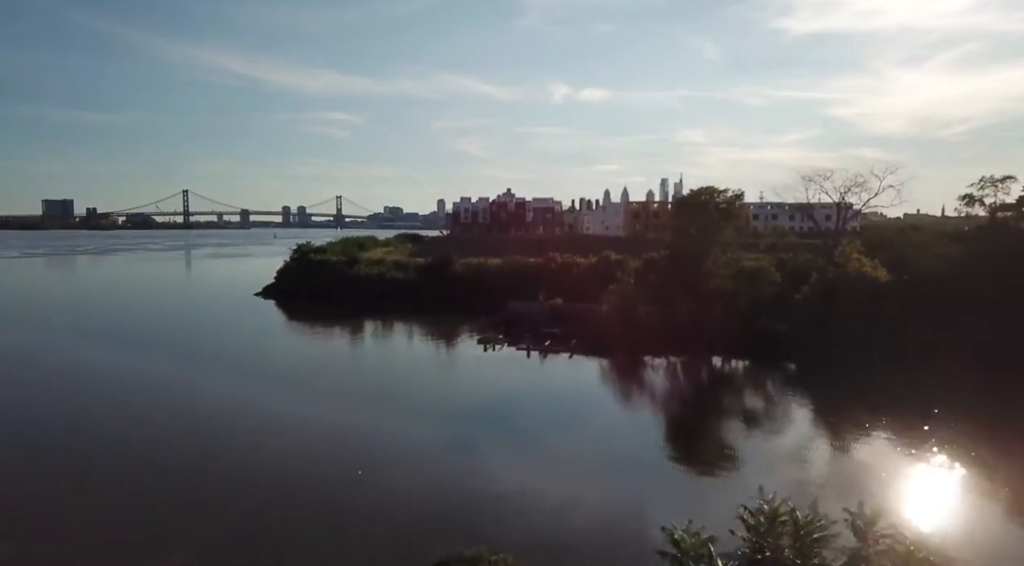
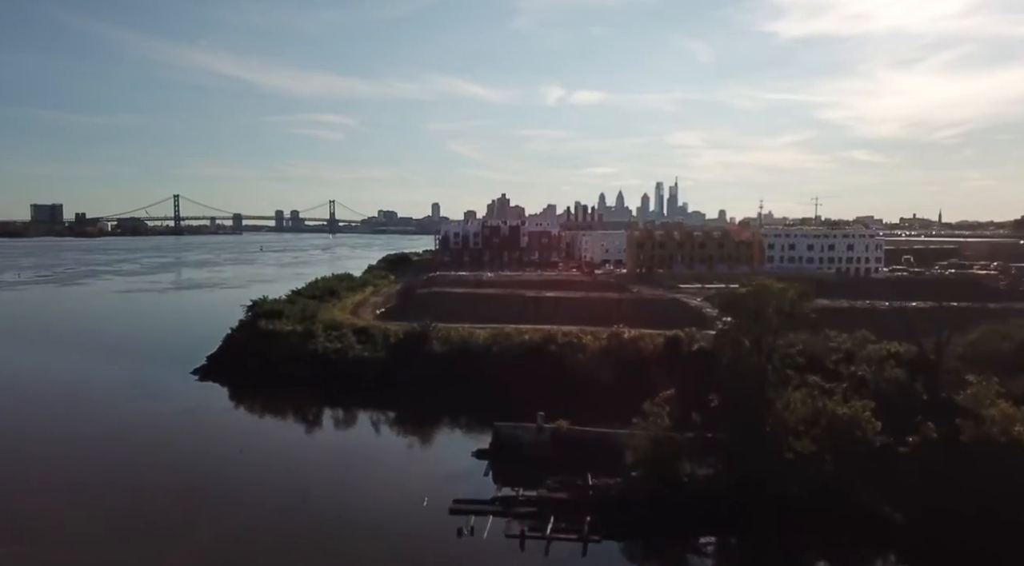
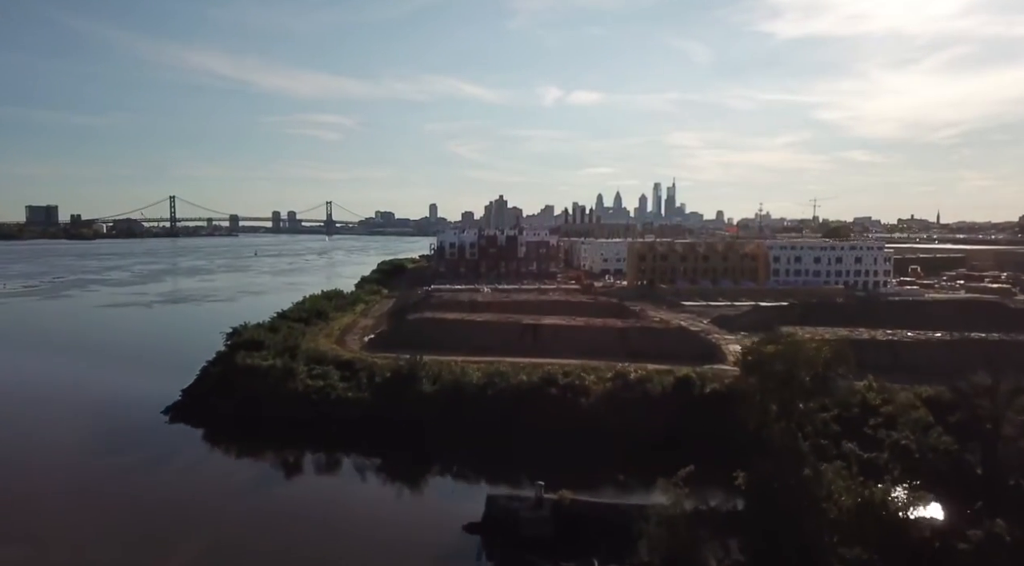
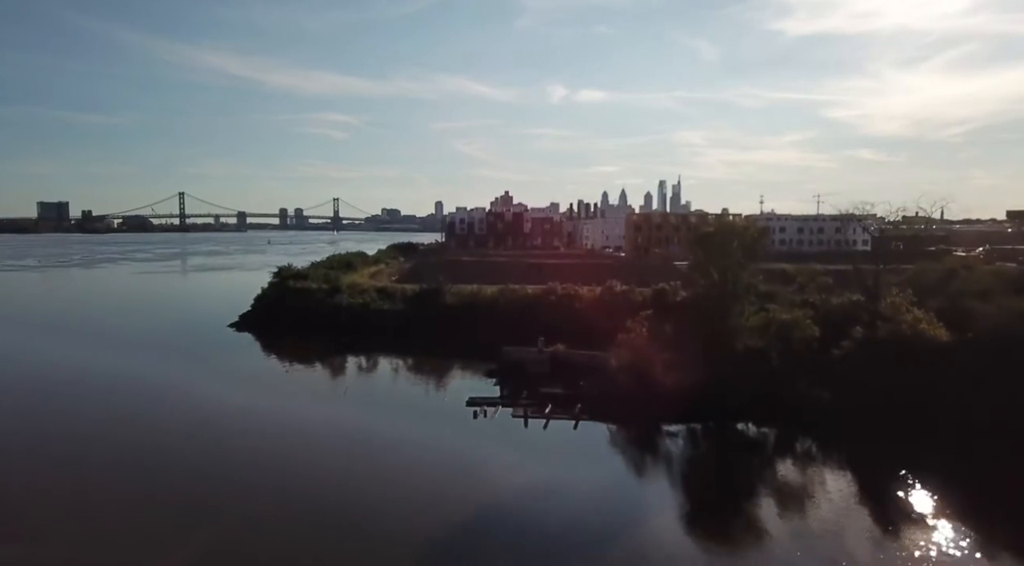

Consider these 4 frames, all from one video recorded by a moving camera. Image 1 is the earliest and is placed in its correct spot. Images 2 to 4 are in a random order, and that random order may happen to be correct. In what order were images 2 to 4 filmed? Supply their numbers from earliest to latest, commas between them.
4, 2, 3
